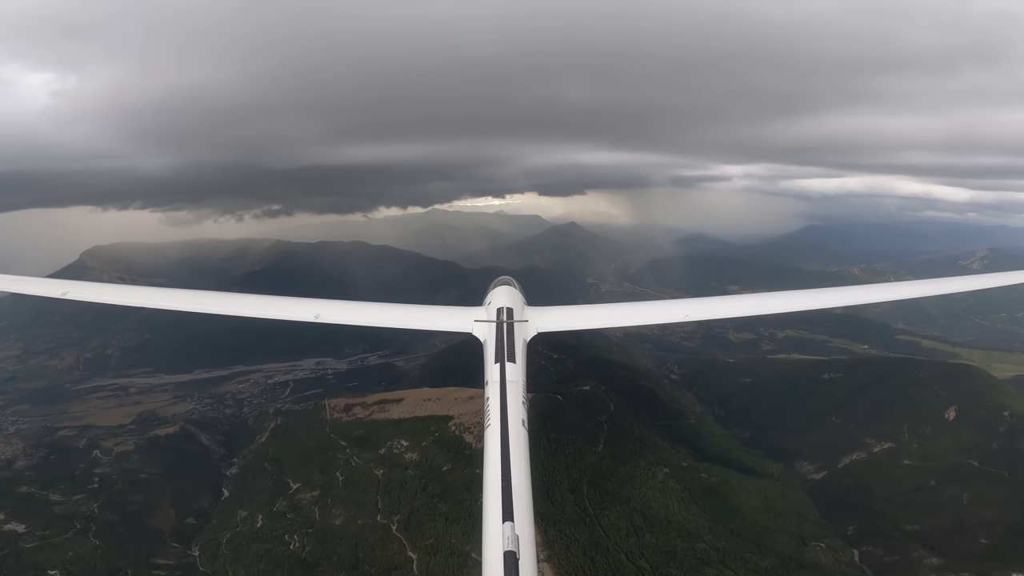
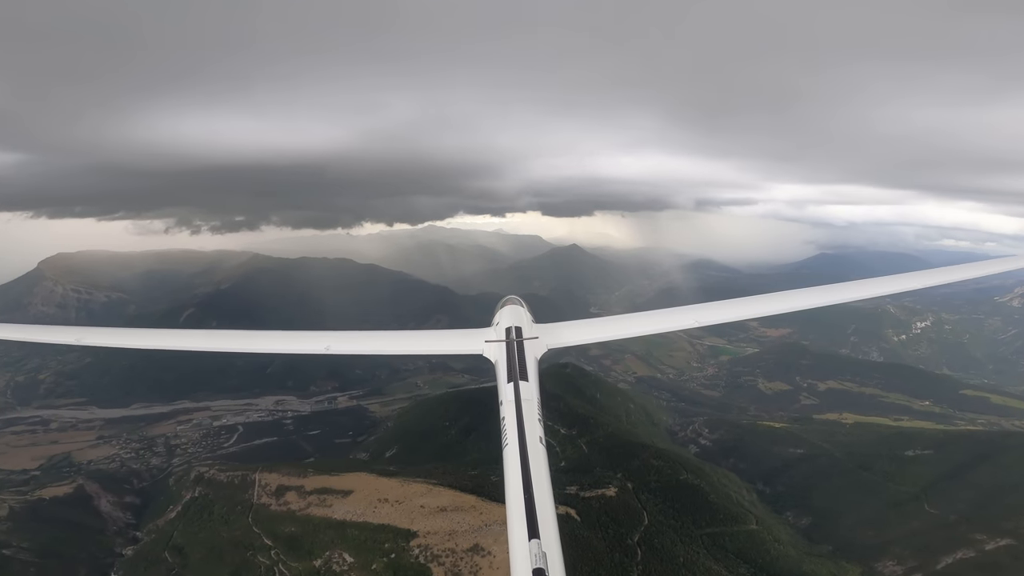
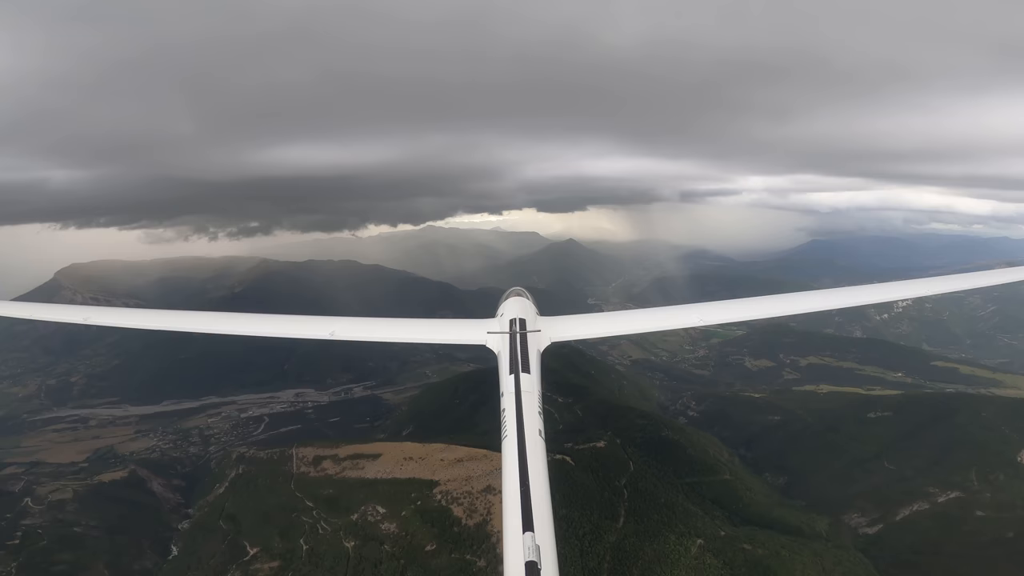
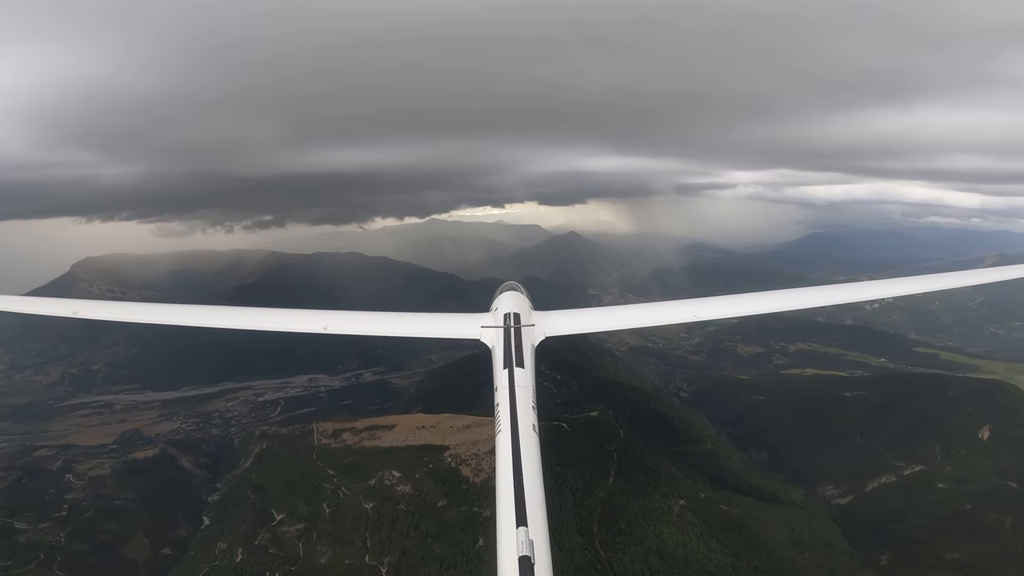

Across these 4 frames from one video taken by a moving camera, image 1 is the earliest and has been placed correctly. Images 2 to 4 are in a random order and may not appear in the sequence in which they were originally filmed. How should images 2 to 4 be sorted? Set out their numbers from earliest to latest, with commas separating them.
4, 3, 2
